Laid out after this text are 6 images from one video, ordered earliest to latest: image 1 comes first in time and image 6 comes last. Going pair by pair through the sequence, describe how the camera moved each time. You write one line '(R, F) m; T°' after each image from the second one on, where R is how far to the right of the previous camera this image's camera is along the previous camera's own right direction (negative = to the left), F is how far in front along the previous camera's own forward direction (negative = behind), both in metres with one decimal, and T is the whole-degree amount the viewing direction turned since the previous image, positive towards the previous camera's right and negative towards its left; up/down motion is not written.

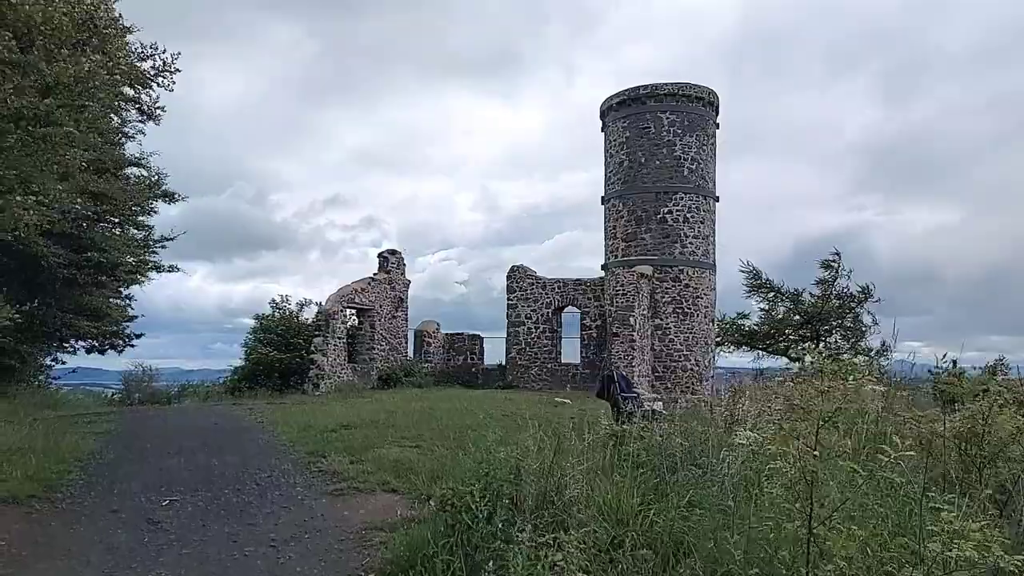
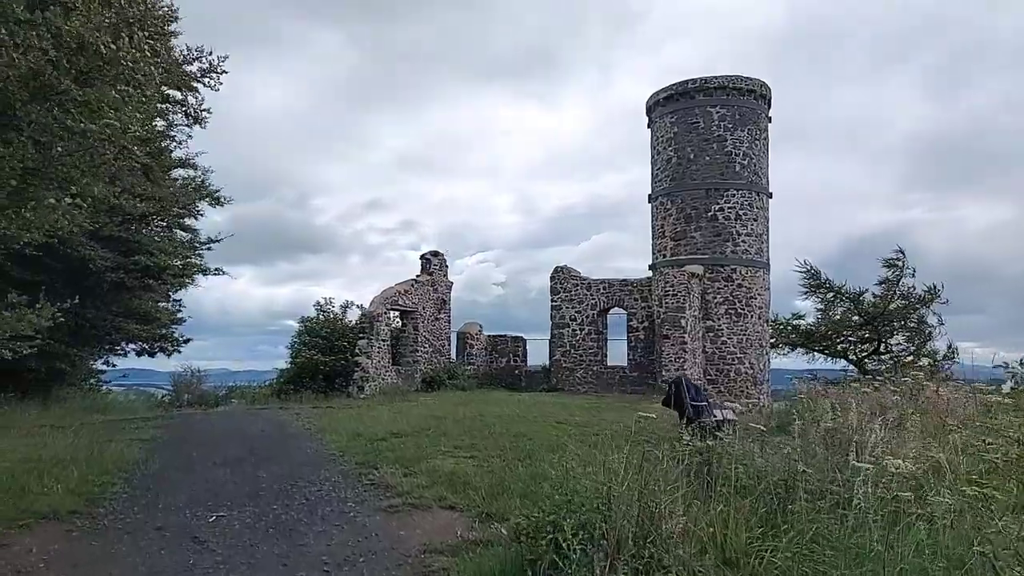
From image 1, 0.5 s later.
(-0.2, +0.5) m; -3°
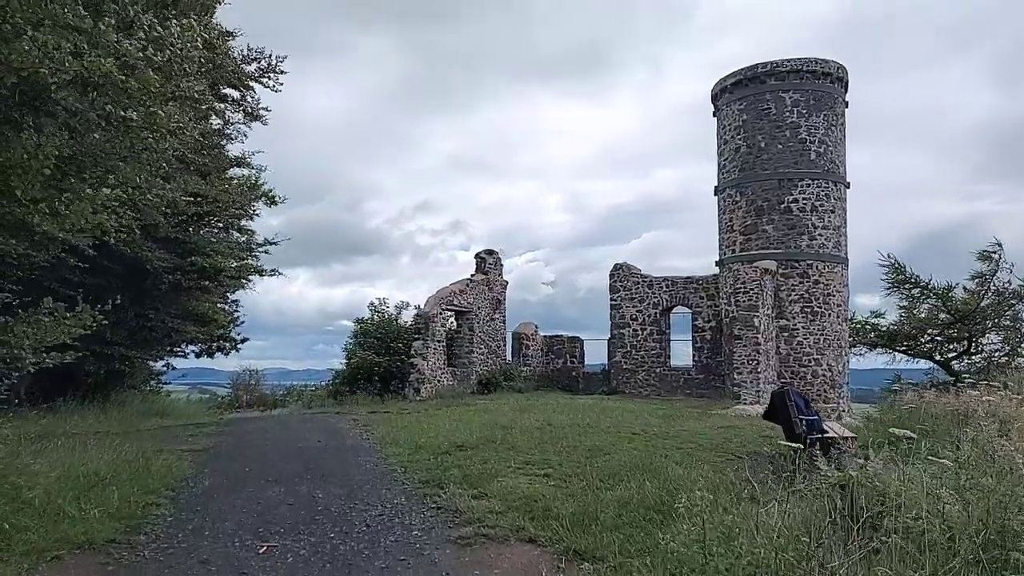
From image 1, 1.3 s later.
(-0.3, +0.7) m; -4°
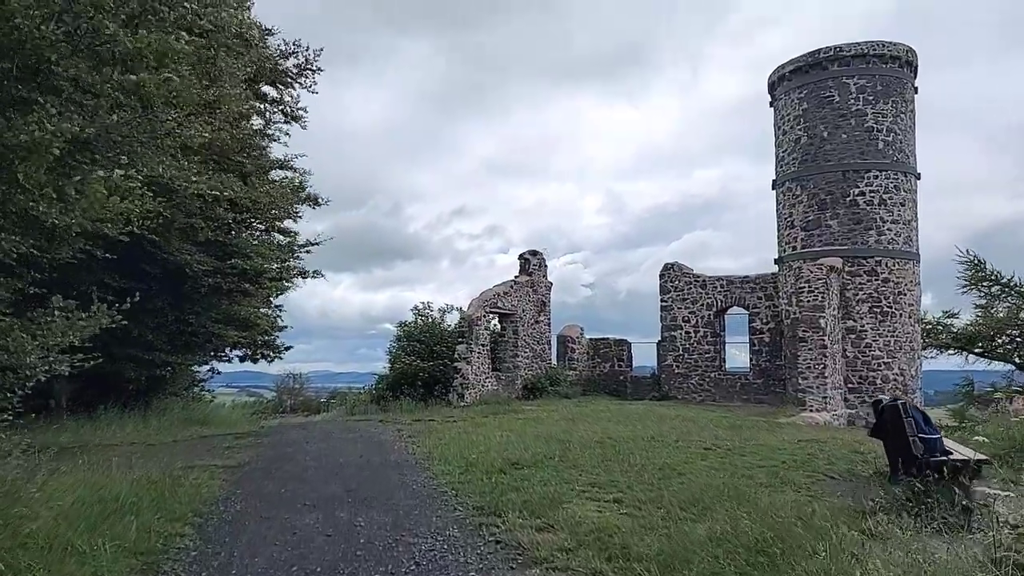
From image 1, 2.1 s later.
(-0.2, +0.7) m; -3°
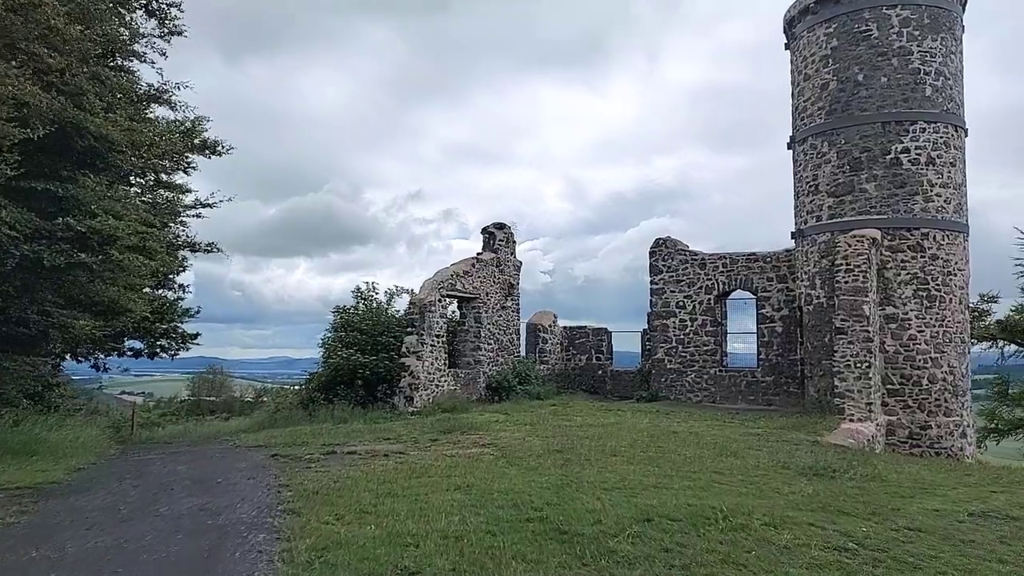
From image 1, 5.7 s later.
(0.0, +3.8) m; +3°
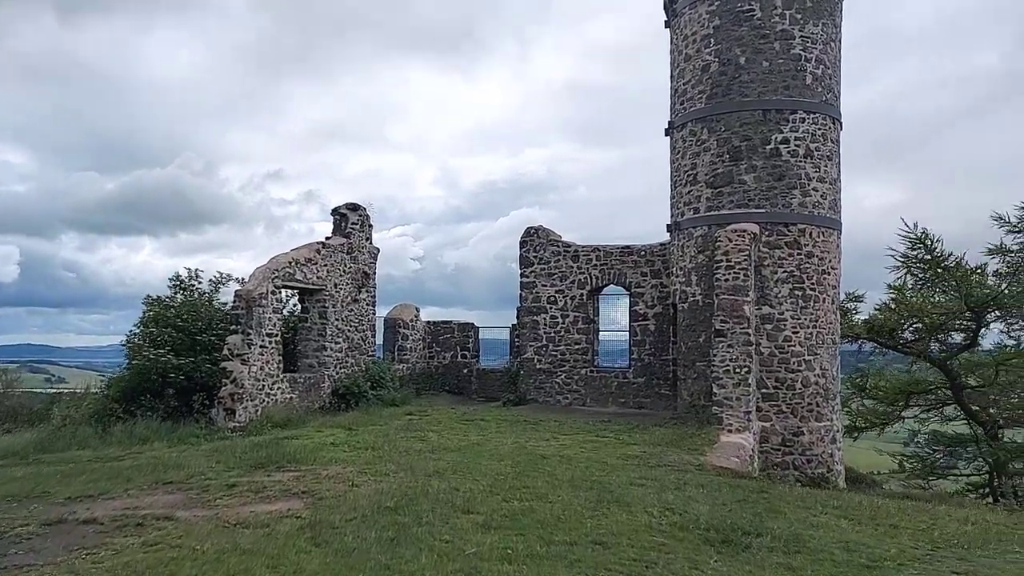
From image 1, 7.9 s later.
(+0.4, +2.0) m; +11°
